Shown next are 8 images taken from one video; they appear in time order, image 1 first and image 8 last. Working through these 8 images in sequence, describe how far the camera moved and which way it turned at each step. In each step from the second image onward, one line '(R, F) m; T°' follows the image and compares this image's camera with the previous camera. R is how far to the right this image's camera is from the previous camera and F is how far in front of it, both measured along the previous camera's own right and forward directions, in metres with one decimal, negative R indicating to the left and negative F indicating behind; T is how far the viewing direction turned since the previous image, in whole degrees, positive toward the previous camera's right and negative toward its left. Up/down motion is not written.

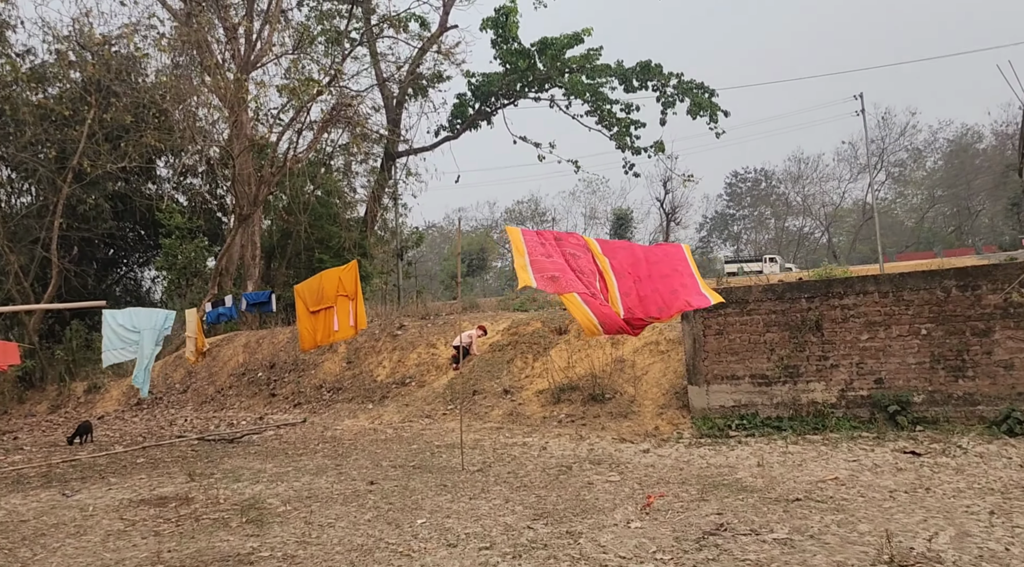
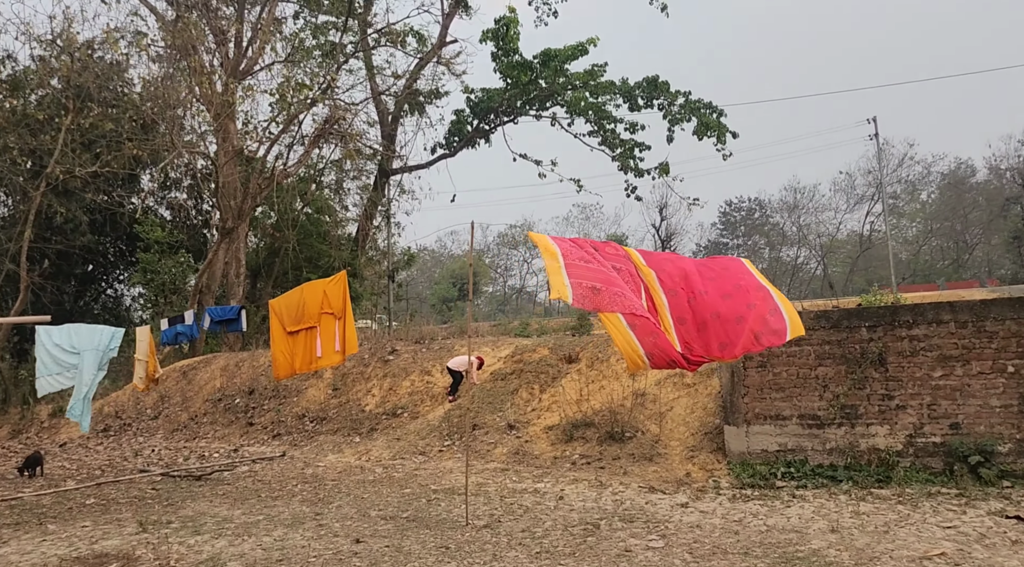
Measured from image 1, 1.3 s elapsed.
(-0.2, +1.3) m; +1°
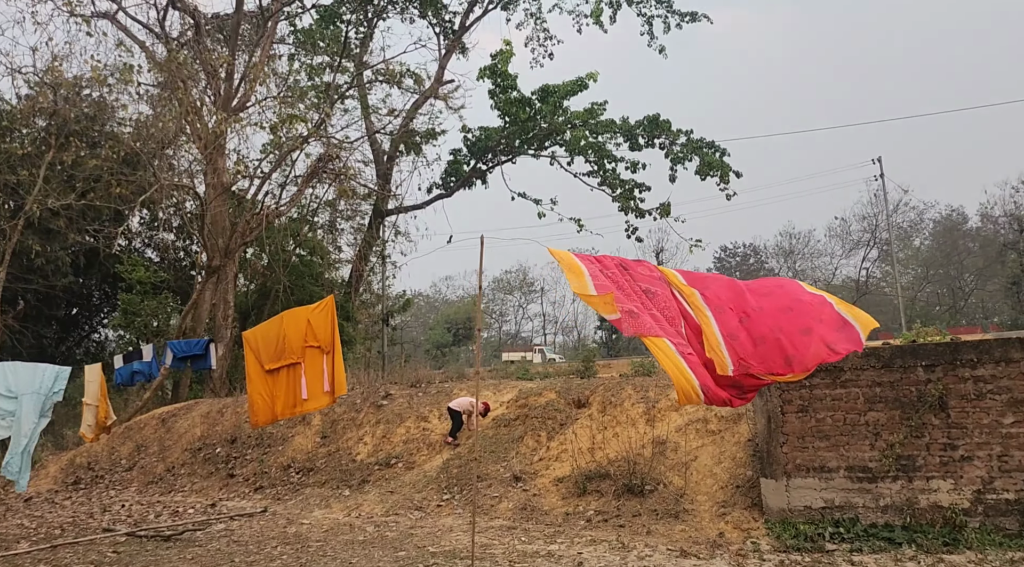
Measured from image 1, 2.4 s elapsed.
(-0.2, +0.9) m; 0°
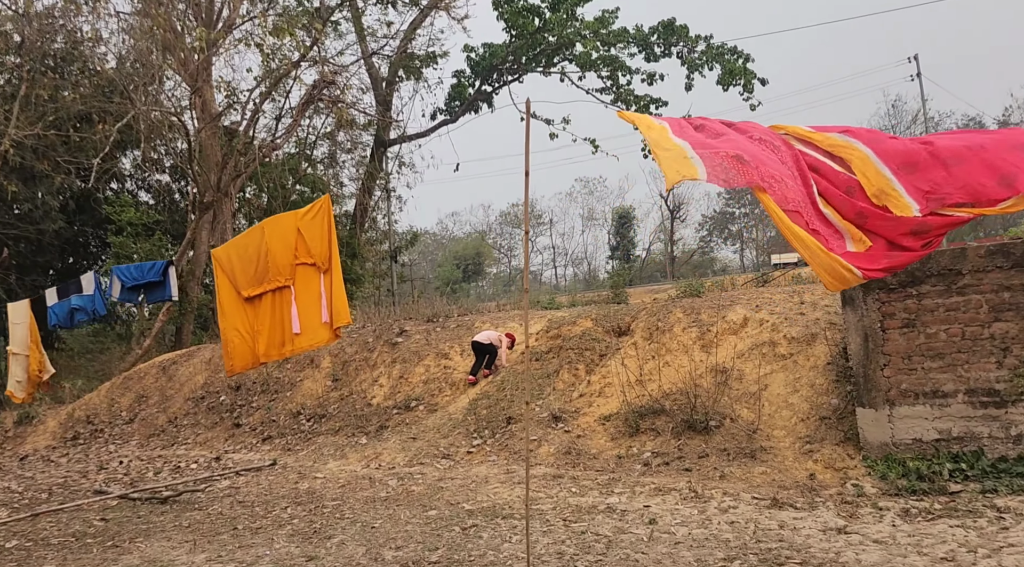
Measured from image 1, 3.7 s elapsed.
(-0.3, +1.4) m; -1°
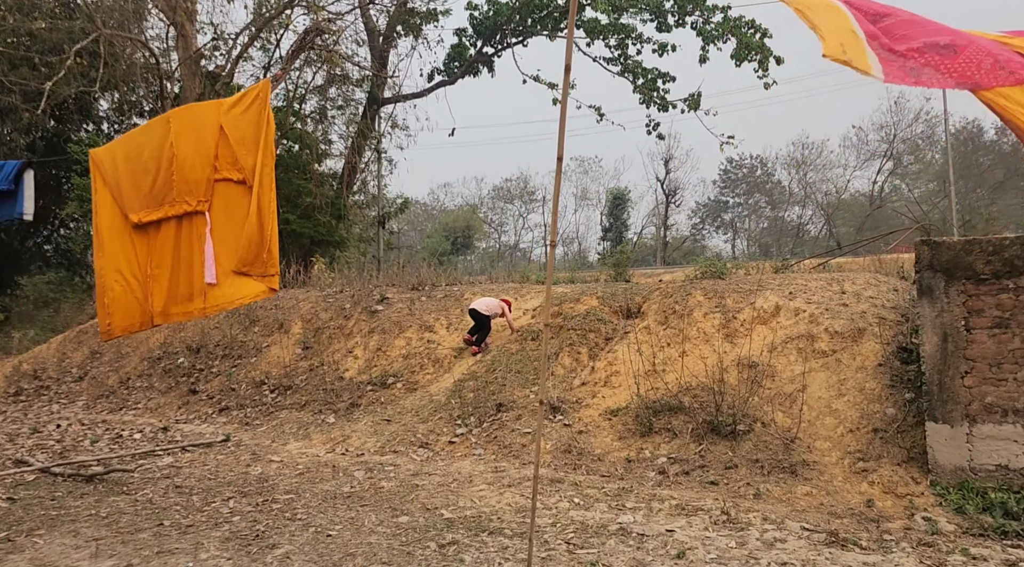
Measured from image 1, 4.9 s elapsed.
(-0.1, +1.2) m; +1°
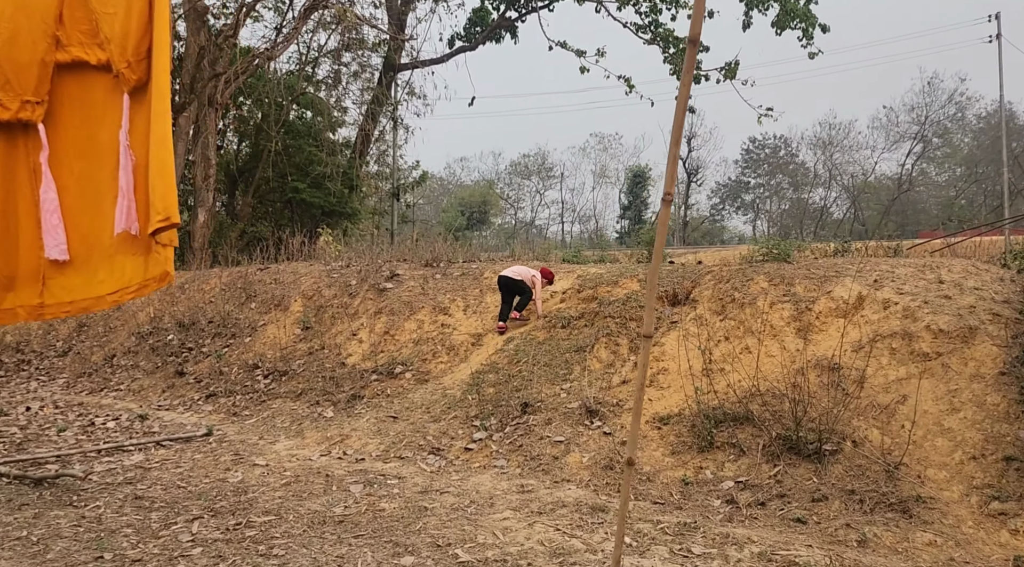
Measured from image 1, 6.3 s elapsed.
(-0.1, +1.2) m; -1°
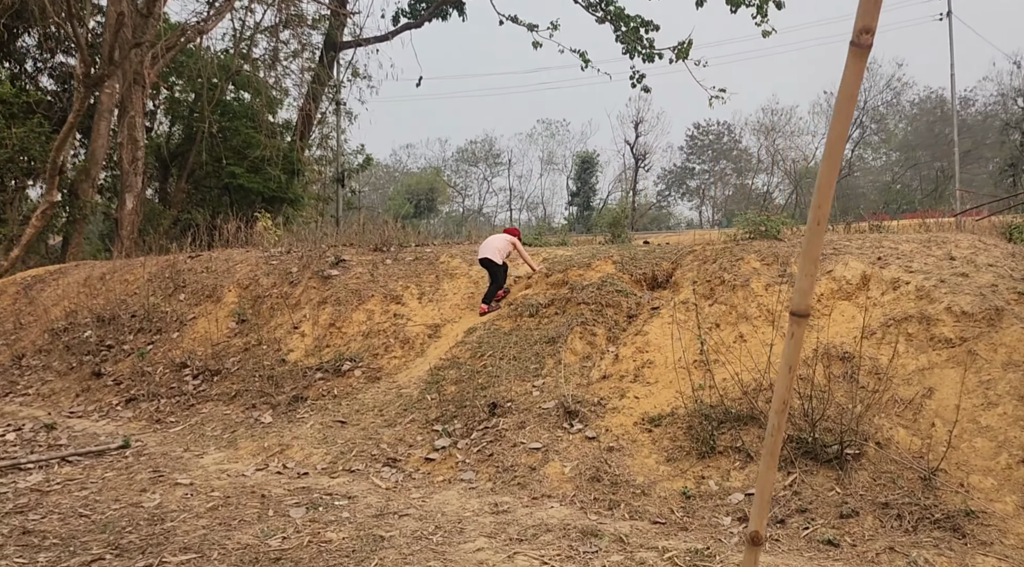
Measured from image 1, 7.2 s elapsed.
(-0.1, +0.9) m; +4°
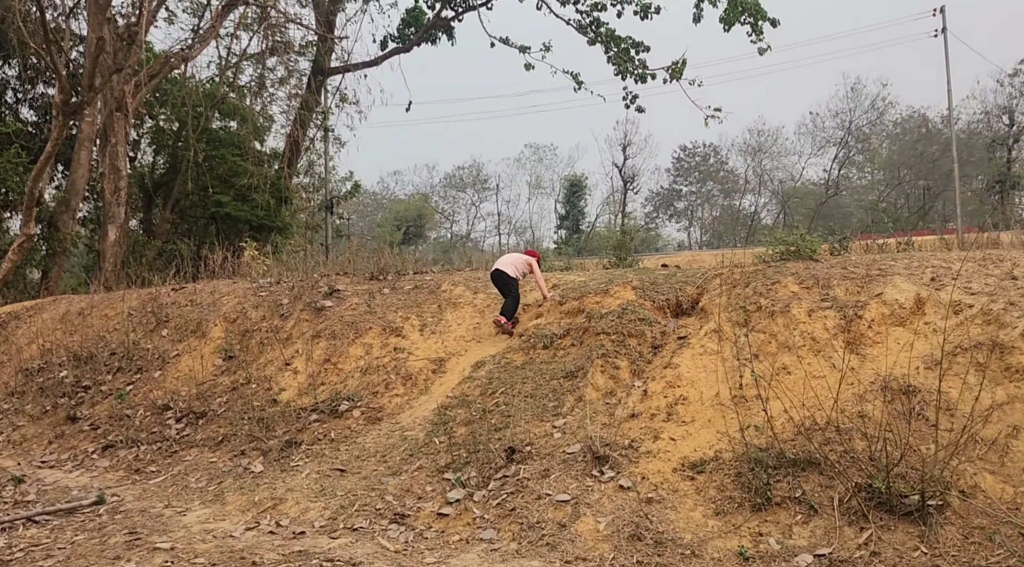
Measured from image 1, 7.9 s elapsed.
(-0.2, +0.6) m; +1°
